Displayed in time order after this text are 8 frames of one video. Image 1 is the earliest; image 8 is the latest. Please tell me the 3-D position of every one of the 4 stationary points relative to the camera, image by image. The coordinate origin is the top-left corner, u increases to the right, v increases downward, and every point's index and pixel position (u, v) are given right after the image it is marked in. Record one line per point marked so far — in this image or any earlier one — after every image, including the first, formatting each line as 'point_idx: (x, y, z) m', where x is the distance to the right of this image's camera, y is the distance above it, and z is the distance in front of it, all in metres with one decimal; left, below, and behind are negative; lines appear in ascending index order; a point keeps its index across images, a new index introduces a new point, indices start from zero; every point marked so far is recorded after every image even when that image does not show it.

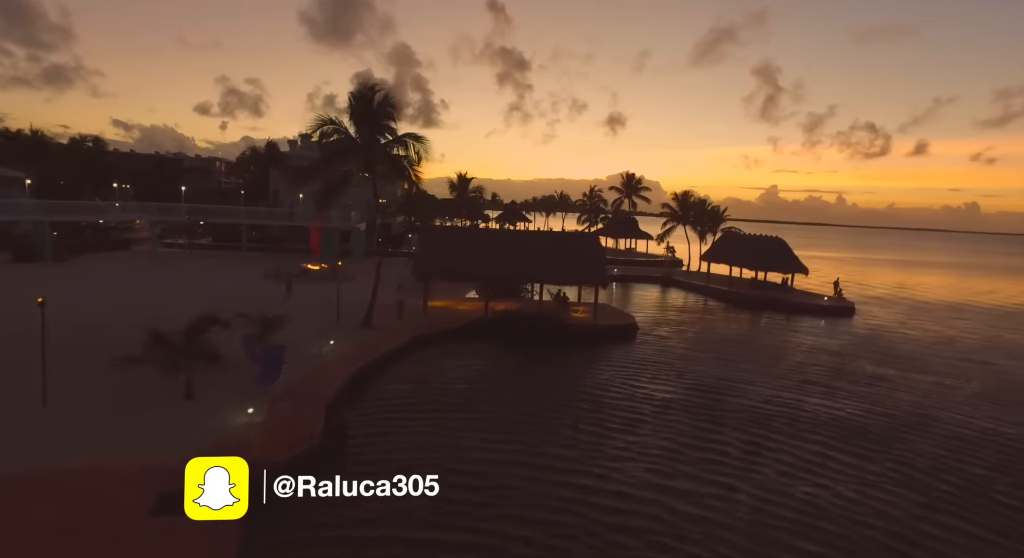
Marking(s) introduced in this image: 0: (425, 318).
0: (-2.4, -1.2, +14.9) m
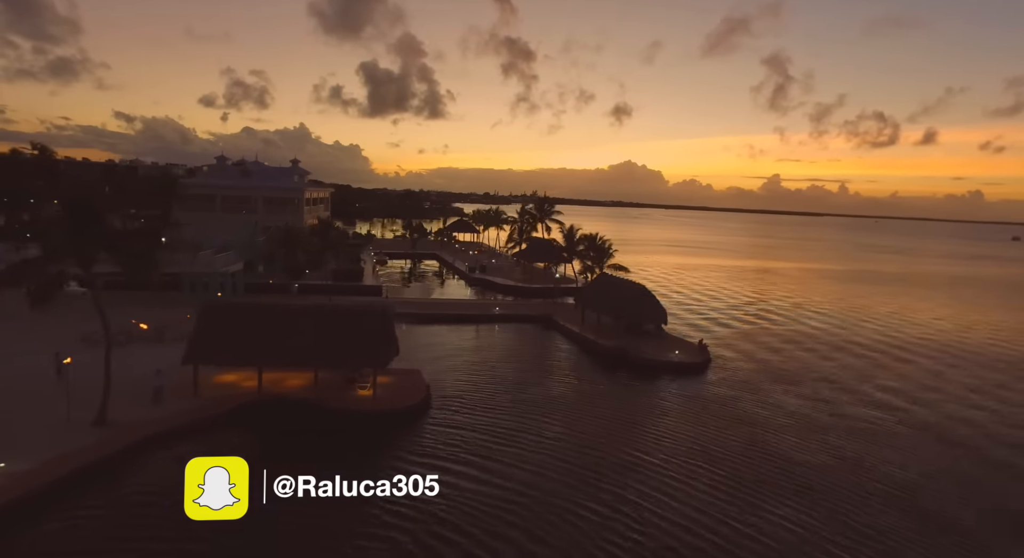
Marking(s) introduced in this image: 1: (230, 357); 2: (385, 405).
0: (-9.2, -3.6, +14.6) m
1: (-8.5, -2.4, +15.1) m
2: (-4.1, -3.9, +15.7) m
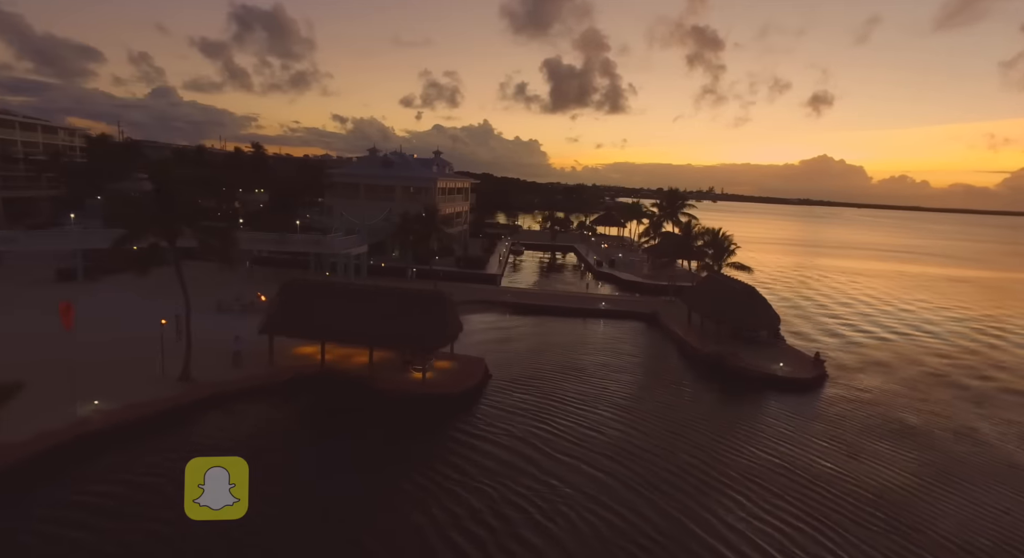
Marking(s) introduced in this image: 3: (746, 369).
0: (-7.5, -2.7, +15.5) m
1: (-6.6, -1.6, +15.8) m
2: (-2.3, -3.3, +15.0) m
3: (+8.7, -3.3, +18.6) m
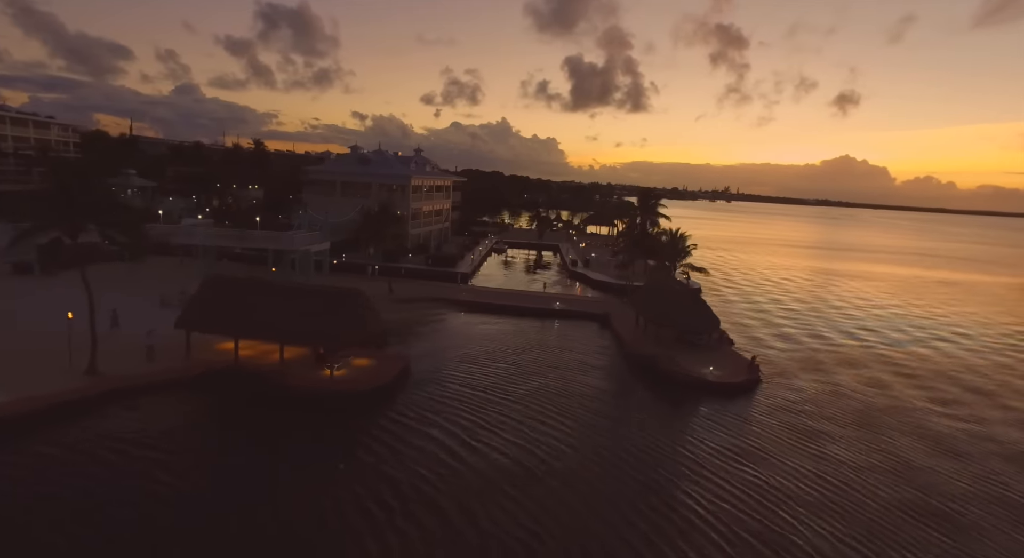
0: (-10.2, -2.6, +15.6) m
1: (-9.3, -1.5, +15.8) m
2: (-5.1, -3.2, +15.0) m
3: (+6.1, -3.4, +18.3) m
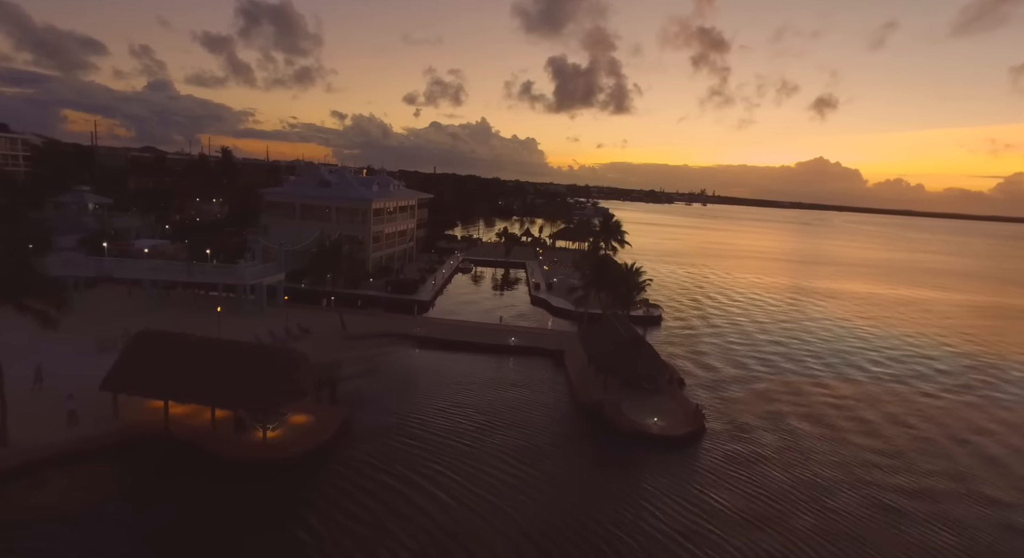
0: (-12.1, -4.4, +15.0) m
1: (-11.2, -3.3, +15.3) m
2: (-6.9, -5.0, +14.6) m
3: (+4.1, -5.2, +18.3) m
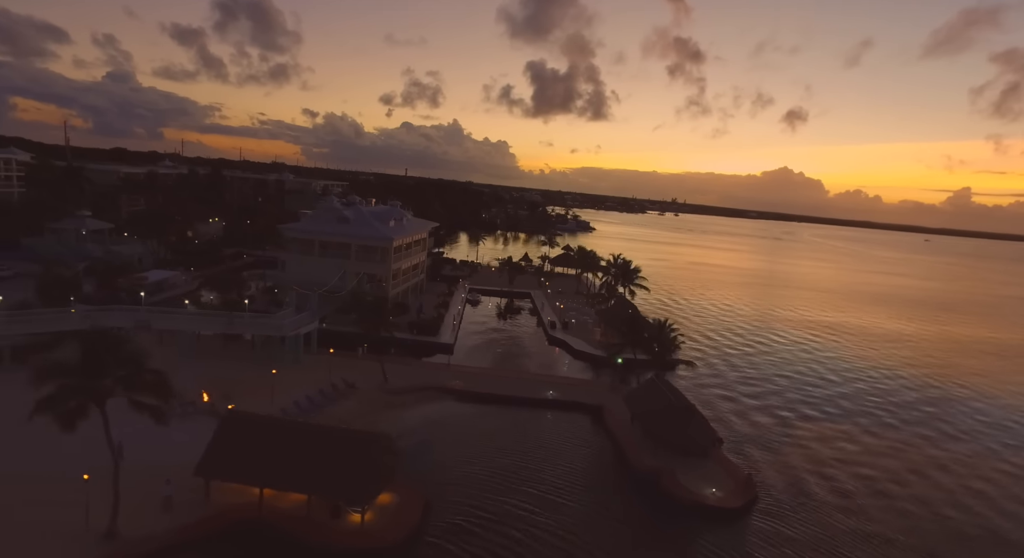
0: (-9.5, -7.2, +15.4) m
1: (-8.6, -6.0, +15.7) m
2: (-4.4, -7.8, +15.3) m
3: (+6.4, -8.2, +19.5) m
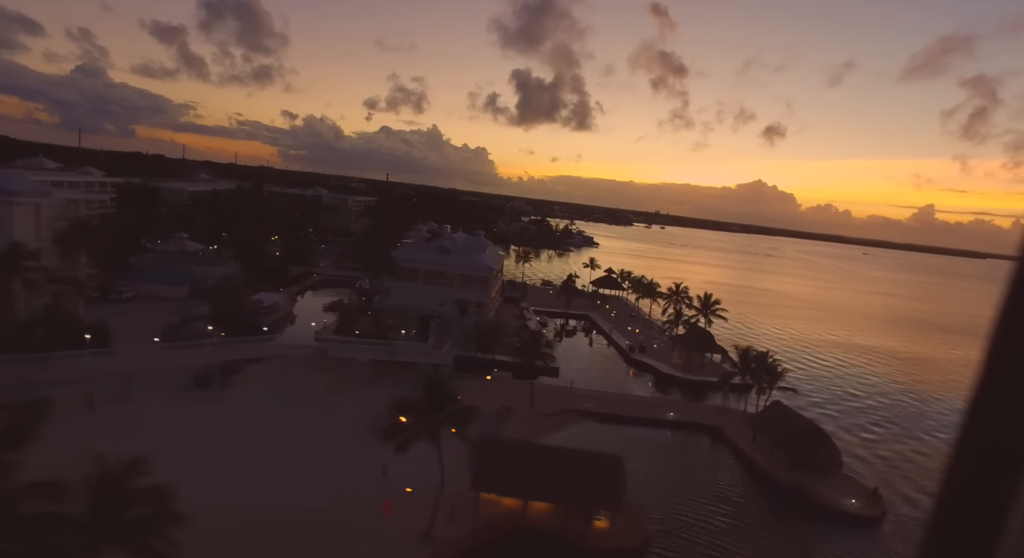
0: (-1.3, -9.1, +19.0) m
1: (-0.4, -8.0, +19.4) m
2: (+3.8, -9.9, +19.1) m
3: (+14.5, -10.4, +23.7) m
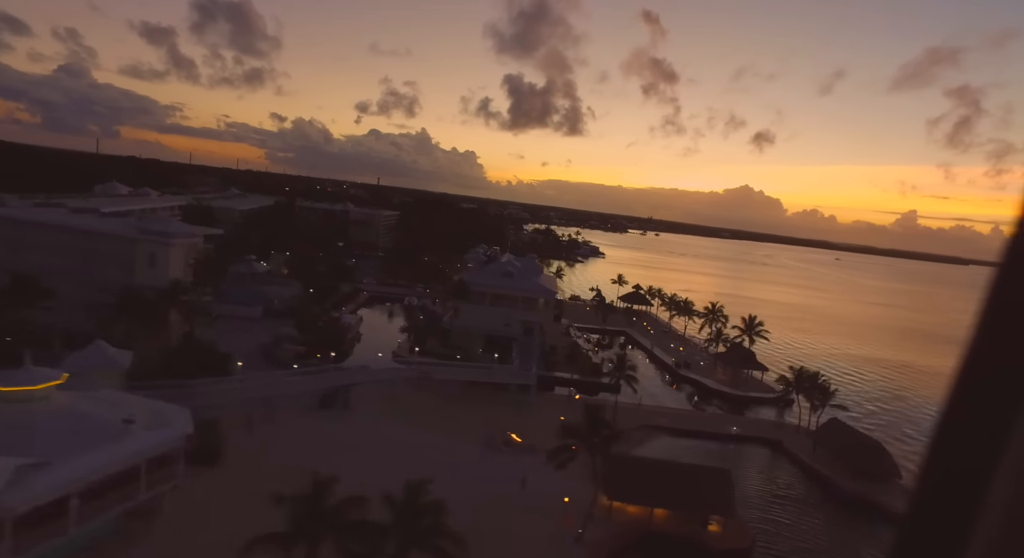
0: (+4.5, -11.0, +22.5) m
1: (+5.4, -9.9, +22.9) m
2: (+9.6, -11.8, +22.6) m
3: (+20.2, -12.4, +27.5) m
